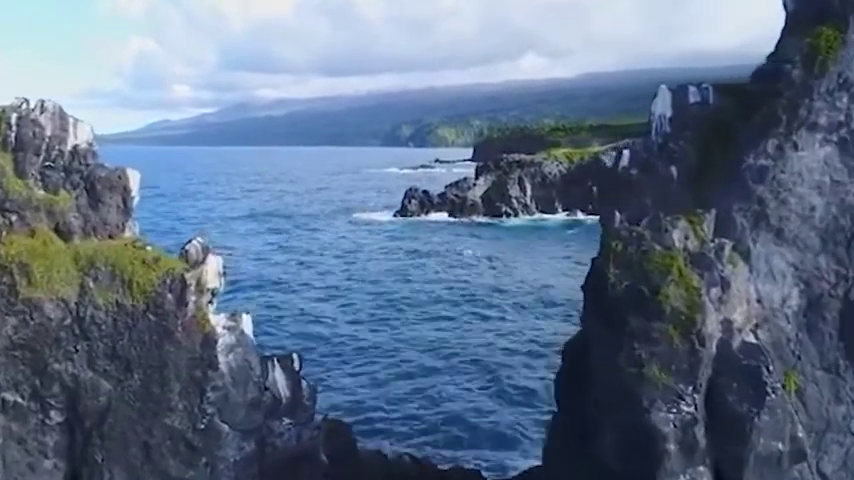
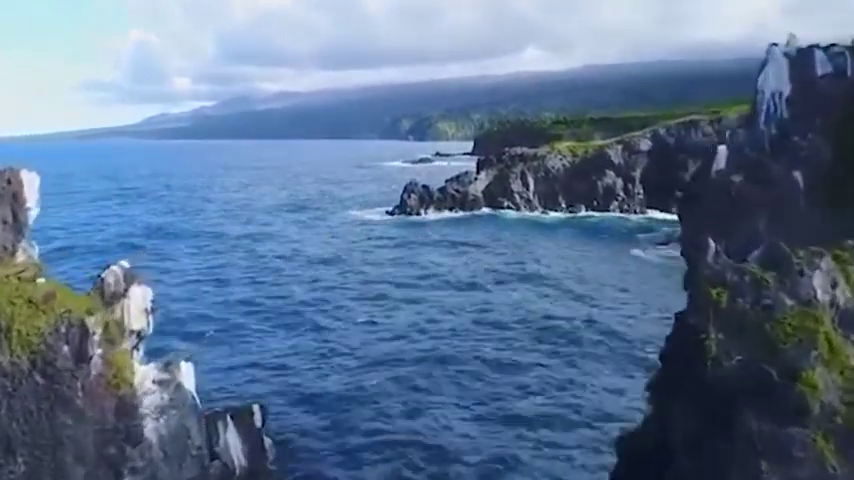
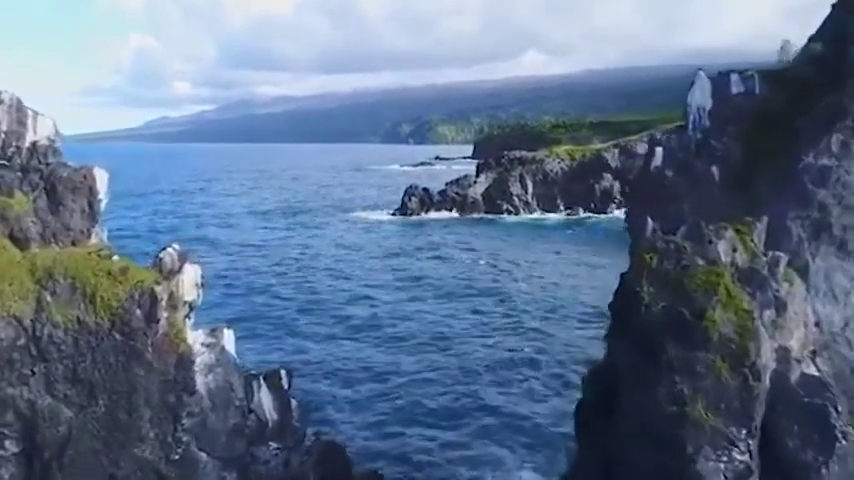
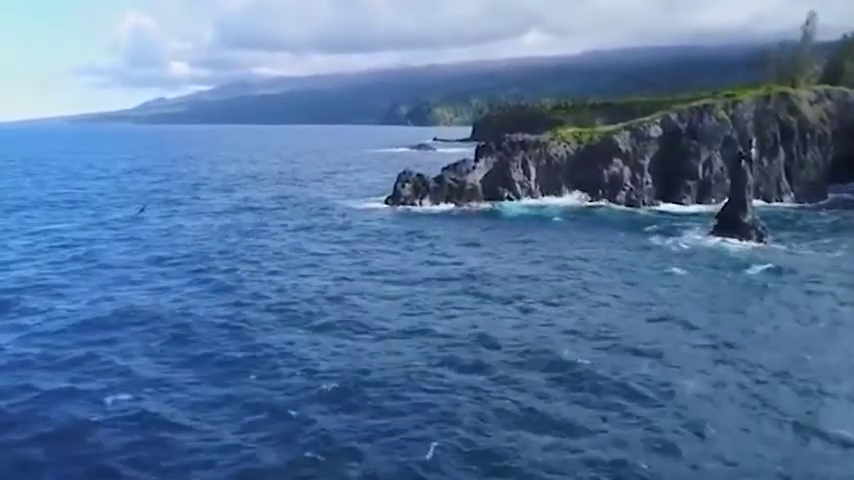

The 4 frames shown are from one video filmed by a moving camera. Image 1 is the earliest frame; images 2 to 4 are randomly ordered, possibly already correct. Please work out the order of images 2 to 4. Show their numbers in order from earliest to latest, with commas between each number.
3, 2, 4
